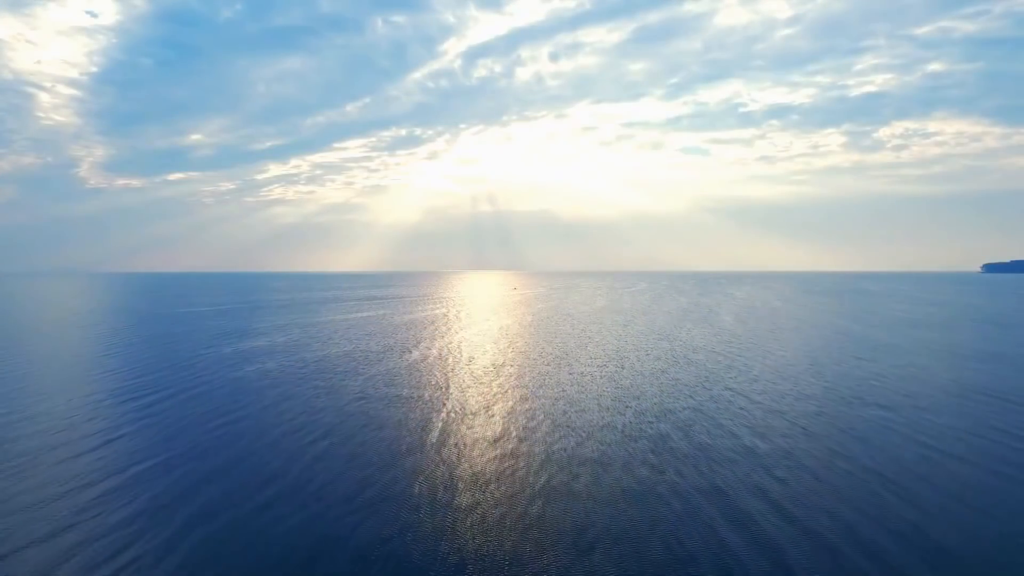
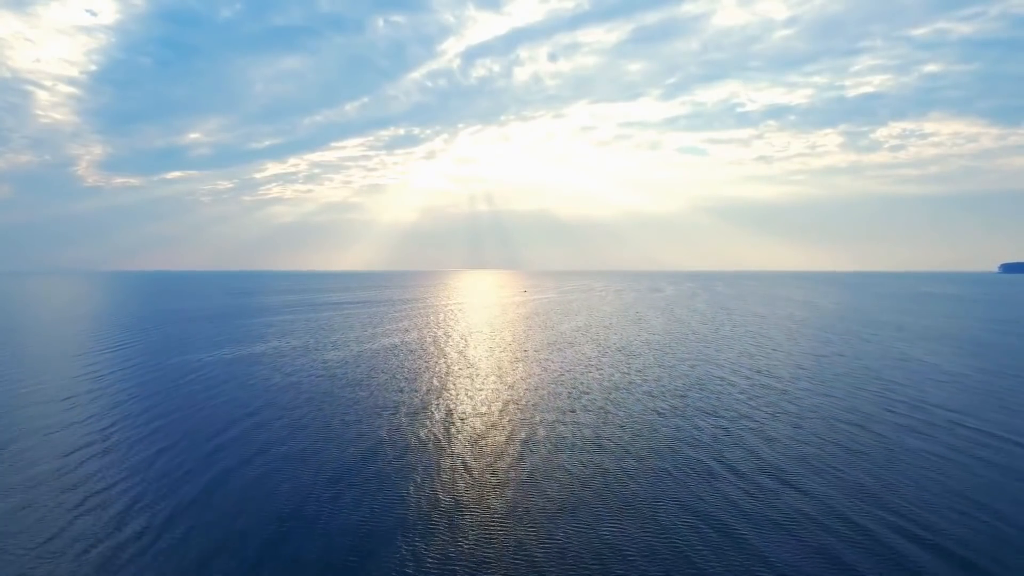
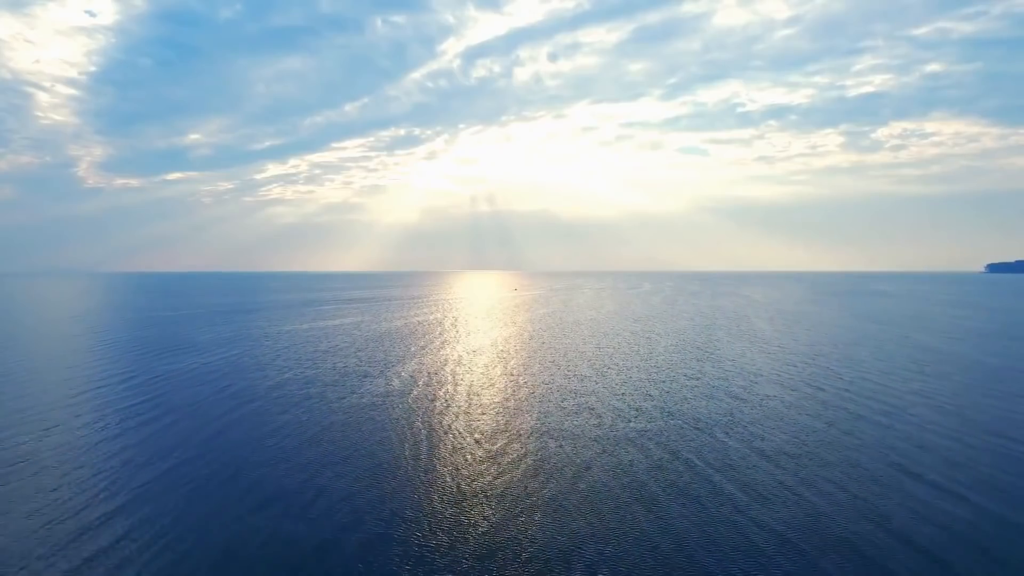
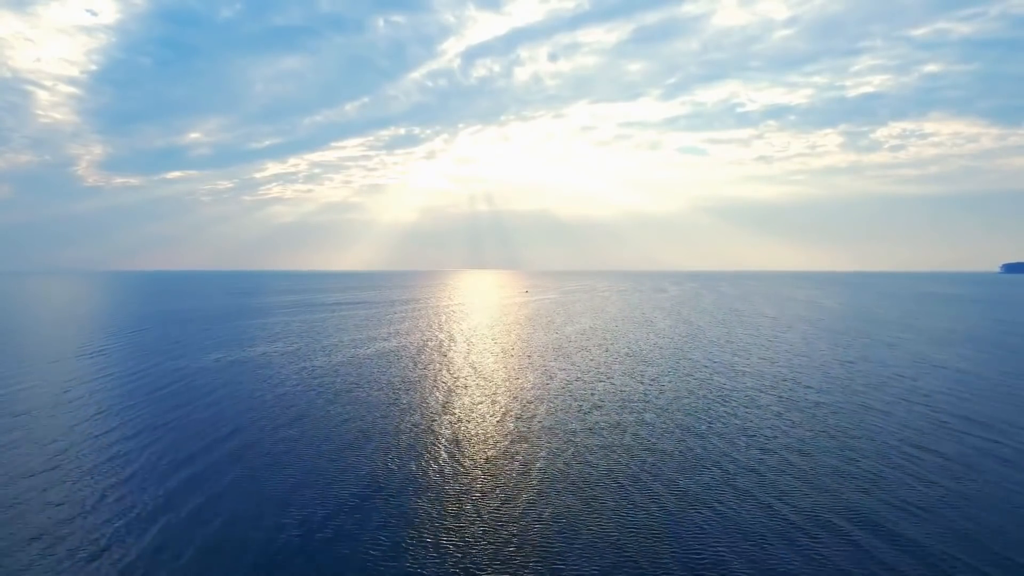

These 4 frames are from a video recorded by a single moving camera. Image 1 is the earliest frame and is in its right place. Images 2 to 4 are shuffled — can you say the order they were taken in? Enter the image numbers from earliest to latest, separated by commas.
3, 2, 4
